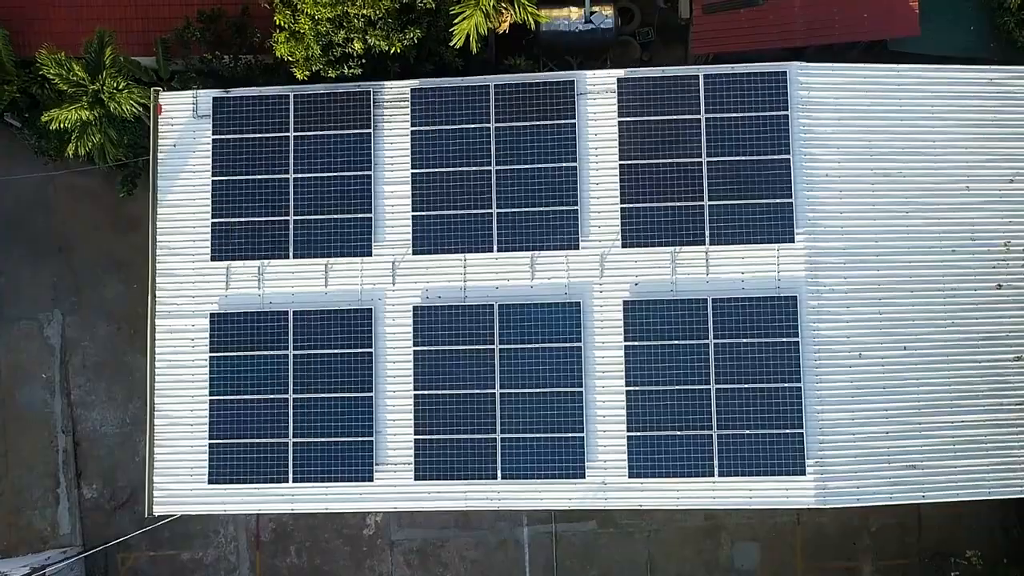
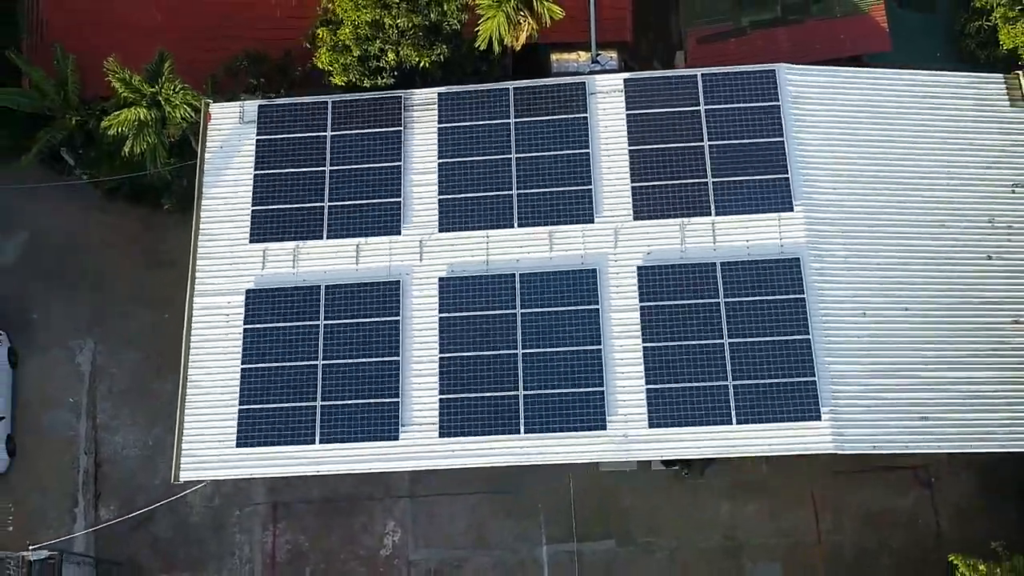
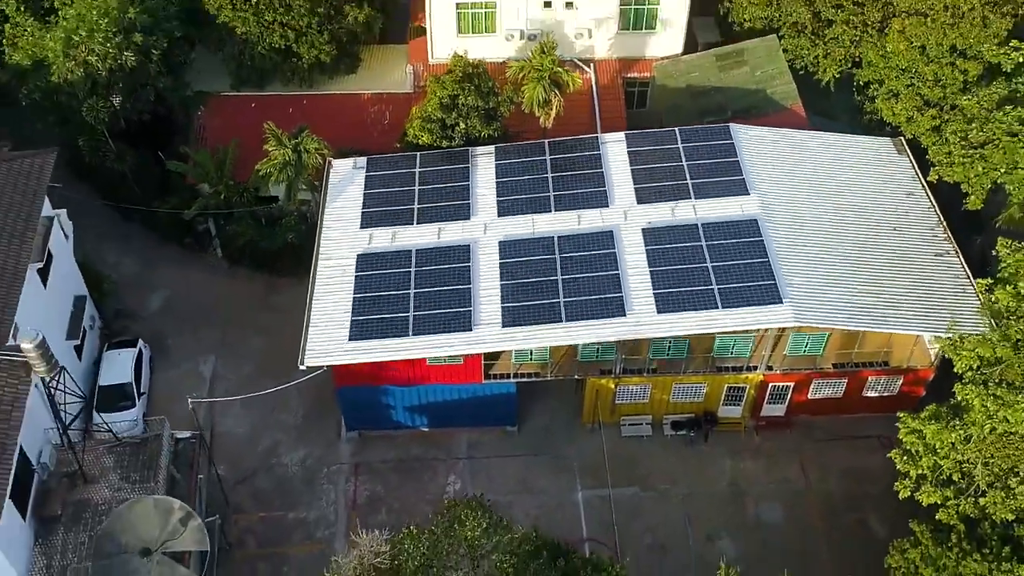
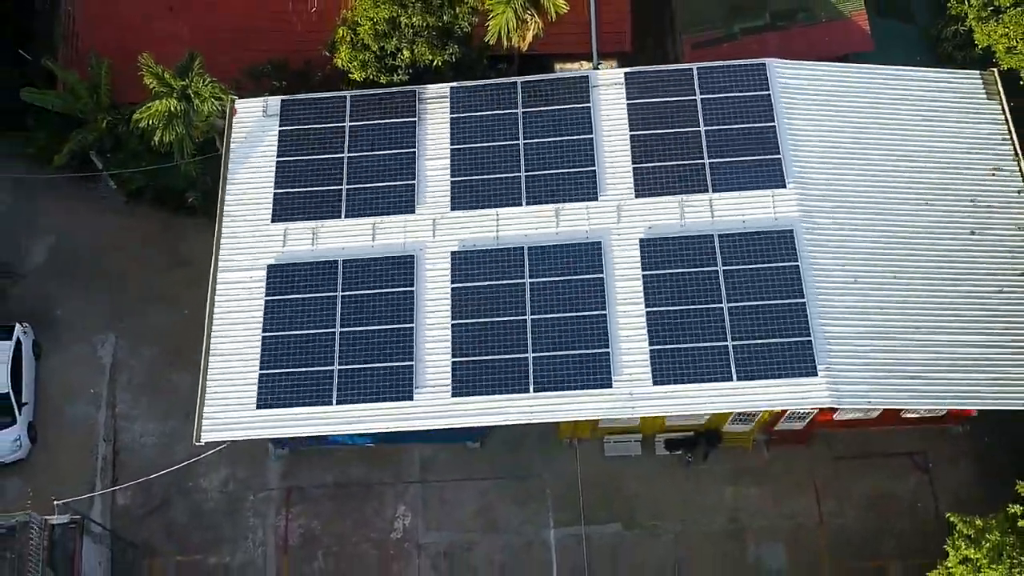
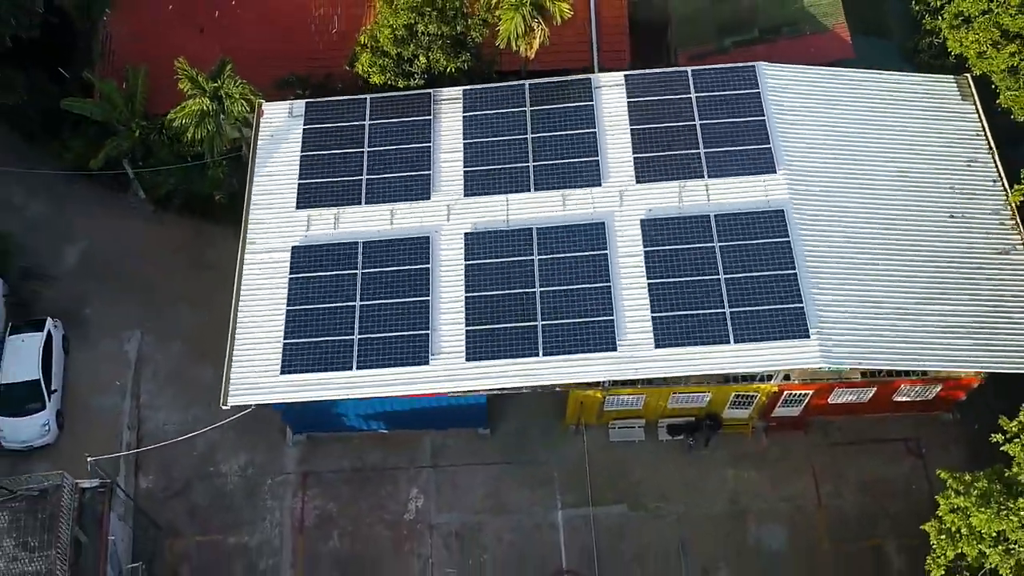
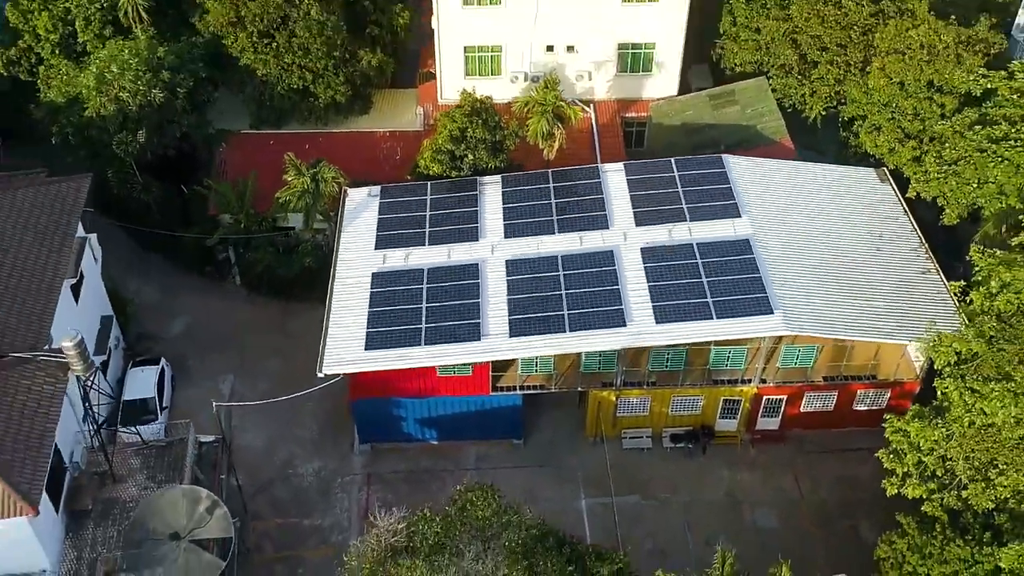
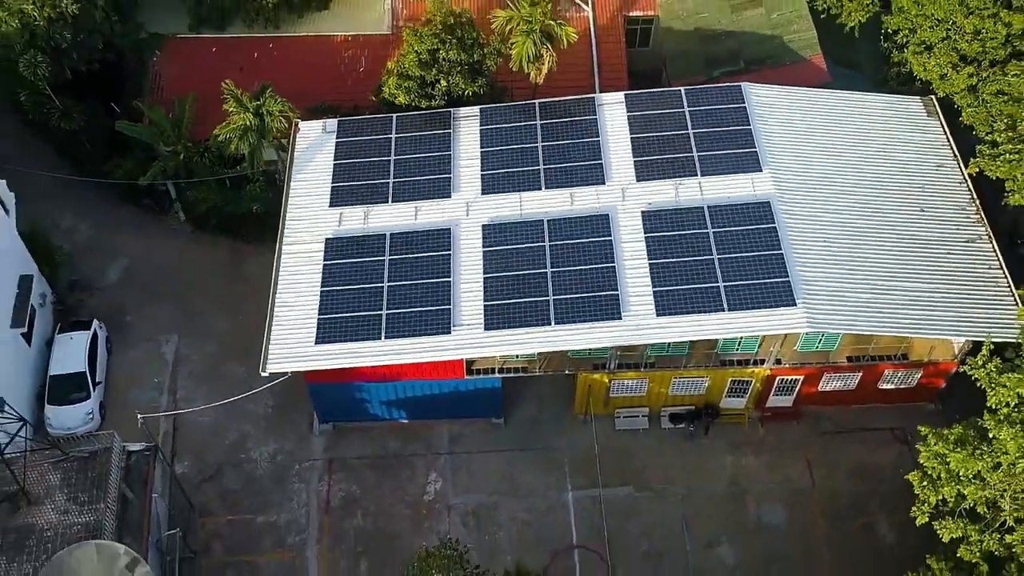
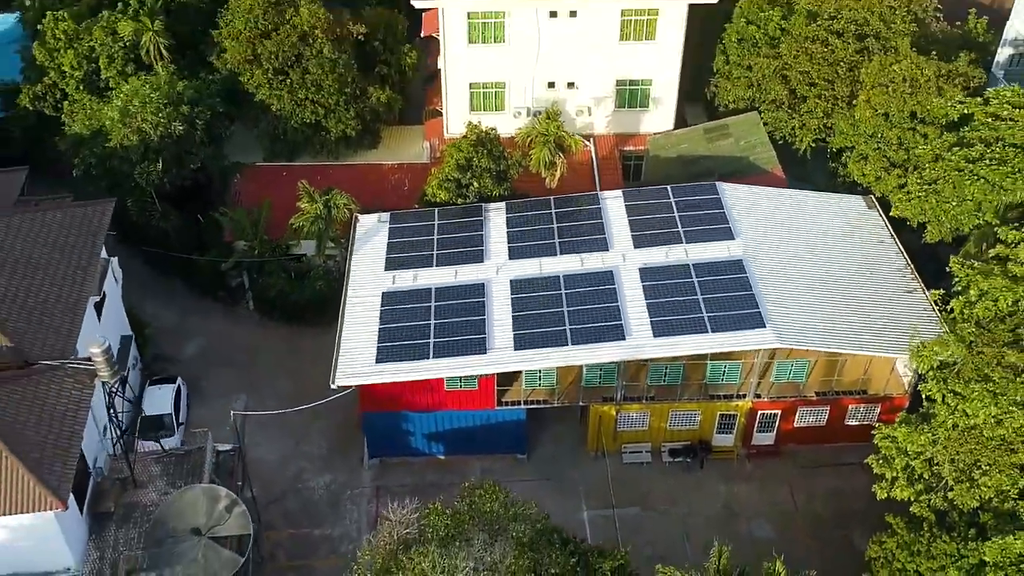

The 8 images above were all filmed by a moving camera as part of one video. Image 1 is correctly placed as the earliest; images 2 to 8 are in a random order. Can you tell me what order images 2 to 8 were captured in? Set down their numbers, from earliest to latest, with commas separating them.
2, 4, 5, 7, 3, 6, 8
